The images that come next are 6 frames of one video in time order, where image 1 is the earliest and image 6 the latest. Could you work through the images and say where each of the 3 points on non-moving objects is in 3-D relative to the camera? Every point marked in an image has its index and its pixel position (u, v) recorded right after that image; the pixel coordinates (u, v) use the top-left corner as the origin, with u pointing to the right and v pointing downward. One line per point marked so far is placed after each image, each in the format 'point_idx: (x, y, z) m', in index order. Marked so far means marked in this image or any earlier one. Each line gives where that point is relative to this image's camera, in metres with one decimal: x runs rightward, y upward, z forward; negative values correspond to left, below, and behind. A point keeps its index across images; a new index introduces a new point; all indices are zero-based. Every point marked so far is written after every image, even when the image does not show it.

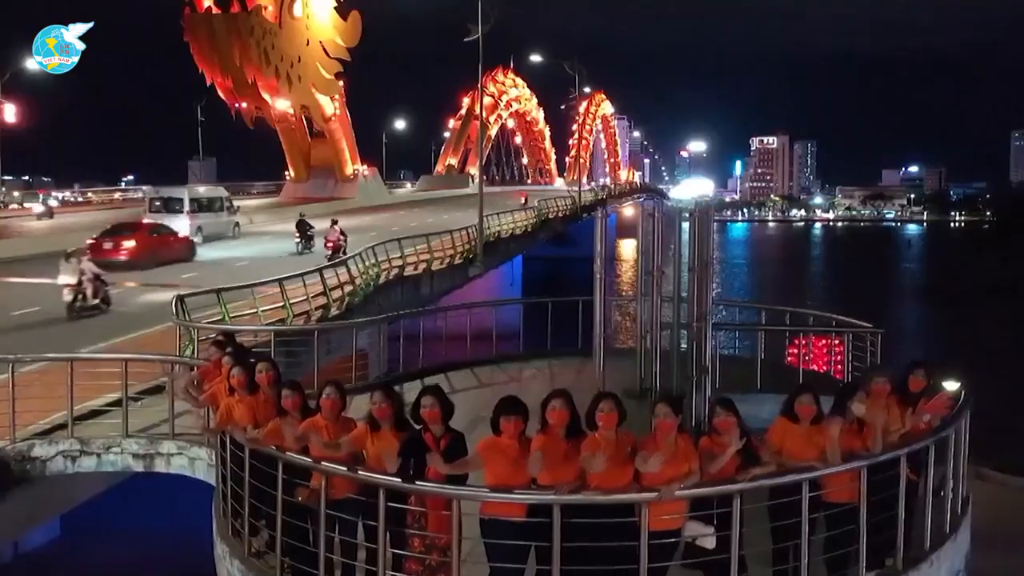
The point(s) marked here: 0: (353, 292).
0: (-2.7, -0.1, +17.7) m
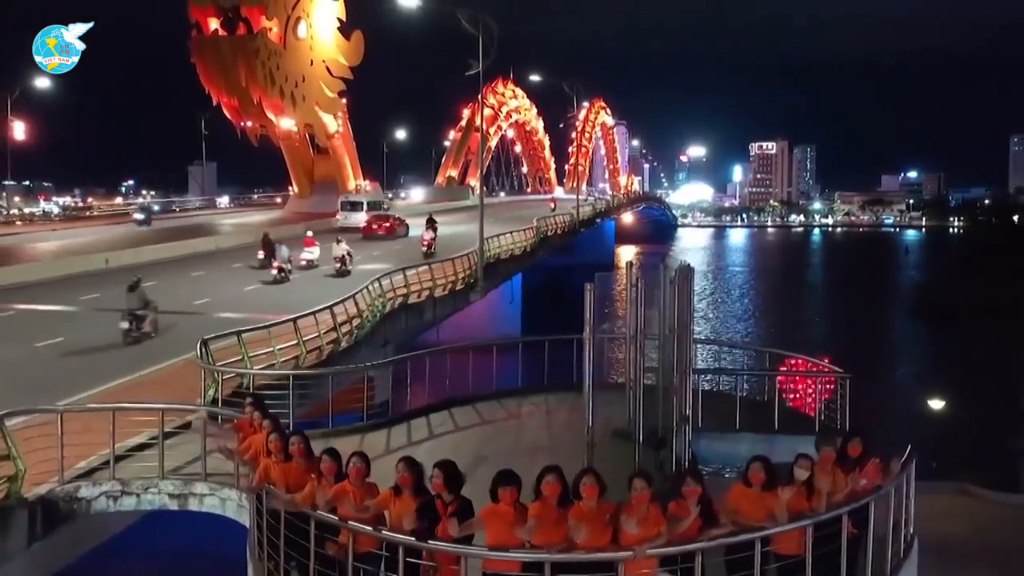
0: (-2.8, -0.6, +18.7) m
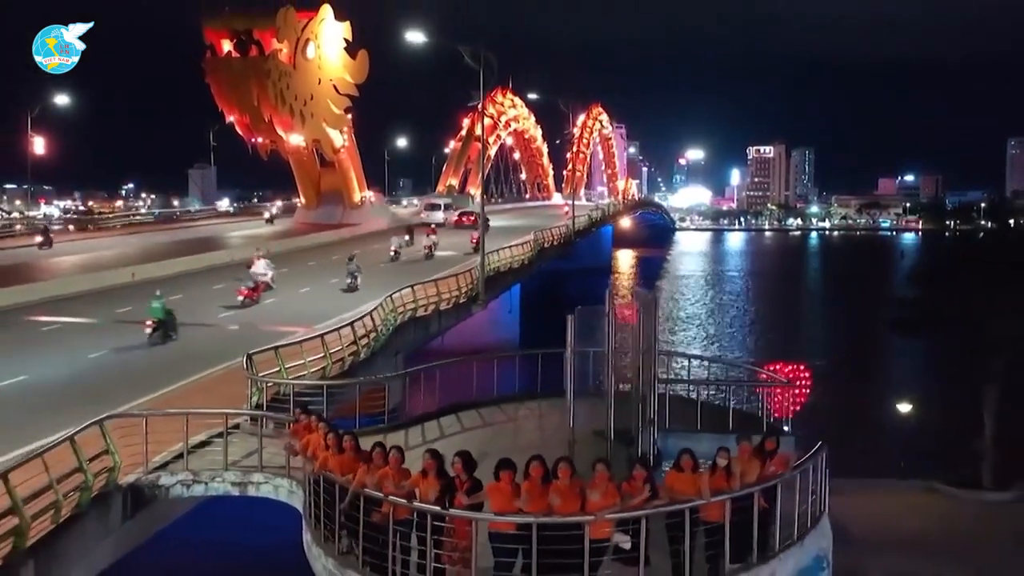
0: (-2.8, -1.0, +21.0) m
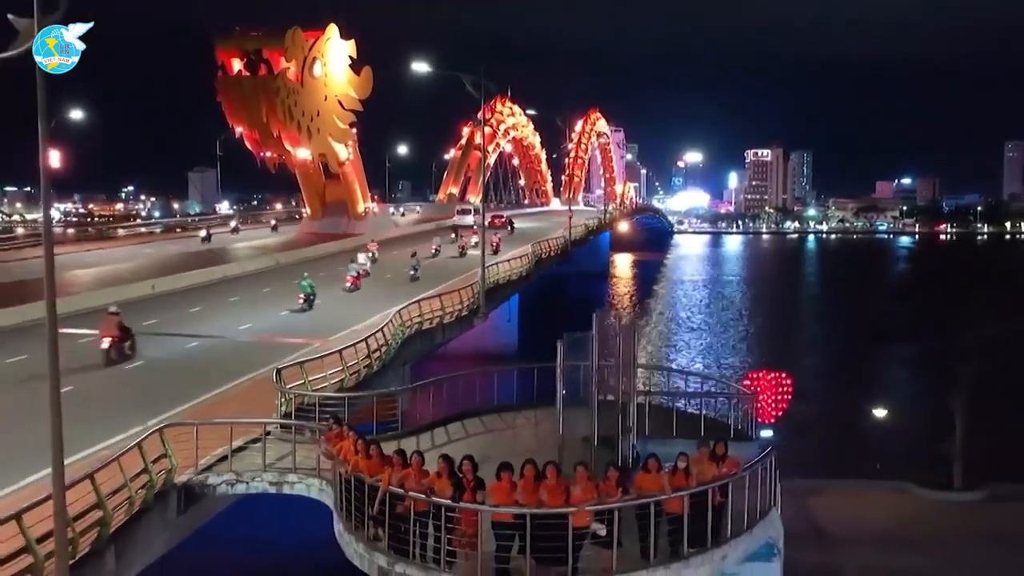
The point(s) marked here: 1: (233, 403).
0: (-2.8, -1.4, +23.0) m
1: (-5.3, -2.2, +19.7) m
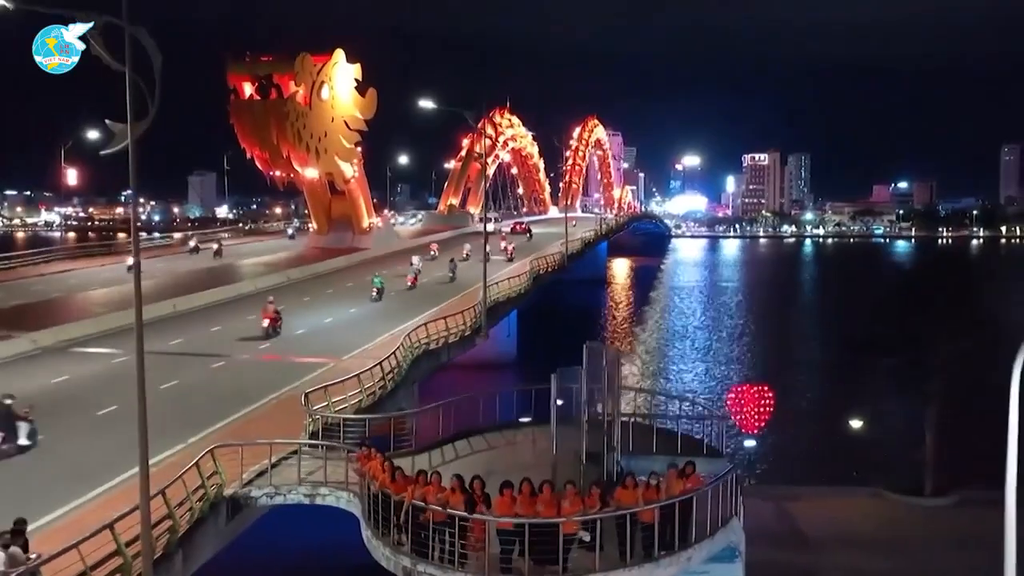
0: (-2.8, -2.0, +25.4) m
1: (-5.3, -2.8, +22.1) m
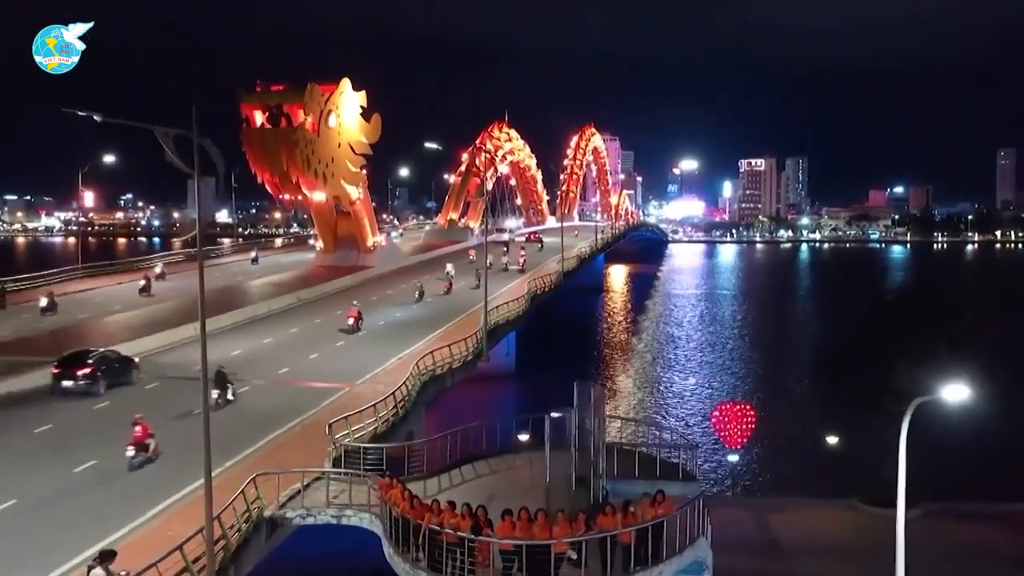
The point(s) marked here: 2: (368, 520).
0: (-2.8, -3.0, +28.0) m
1: (-5.4, -3.8, +24.7) m
2: (-2.7, -4.3, +19.2) m
